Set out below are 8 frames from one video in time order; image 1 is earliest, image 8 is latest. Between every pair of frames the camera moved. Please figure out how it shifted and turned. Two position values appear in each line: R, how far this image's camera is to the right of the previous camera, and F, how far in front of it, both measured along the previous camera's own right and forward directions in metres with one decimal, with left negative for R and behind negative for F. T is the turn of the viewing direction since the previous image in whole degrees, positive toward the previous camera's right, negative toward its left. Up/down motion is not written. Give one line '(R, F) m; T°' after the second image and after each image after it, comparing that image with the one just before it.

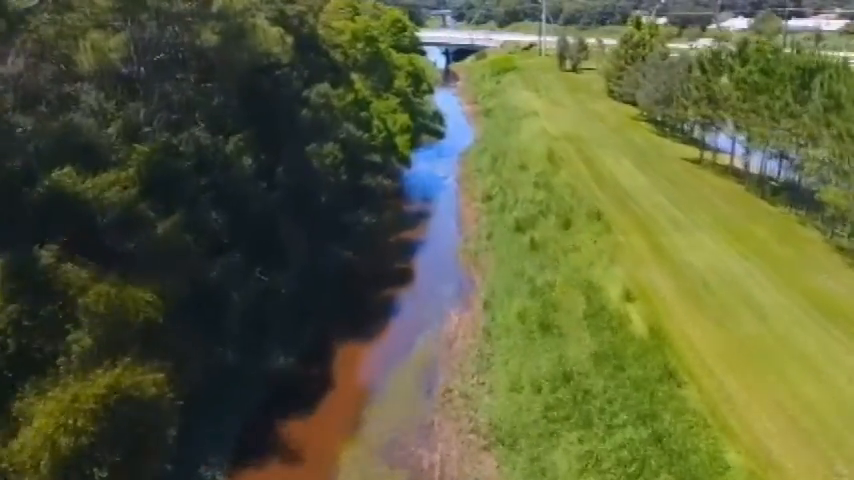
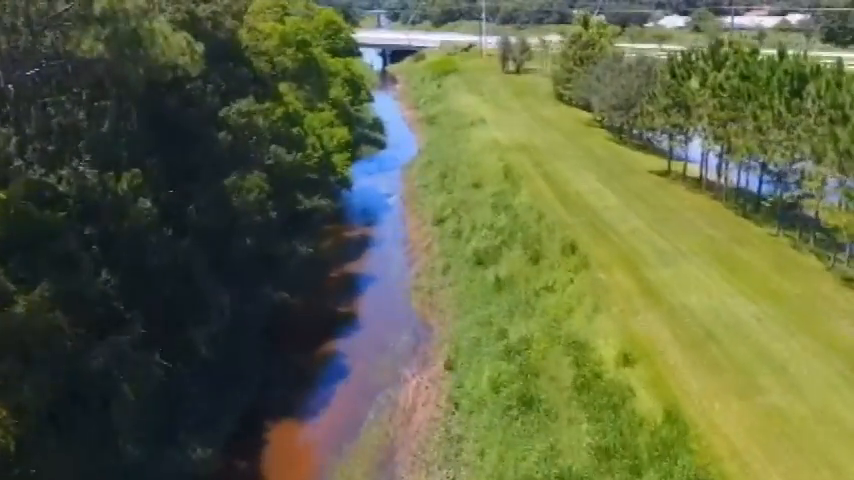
(-0.3, +6.0) m; +4°
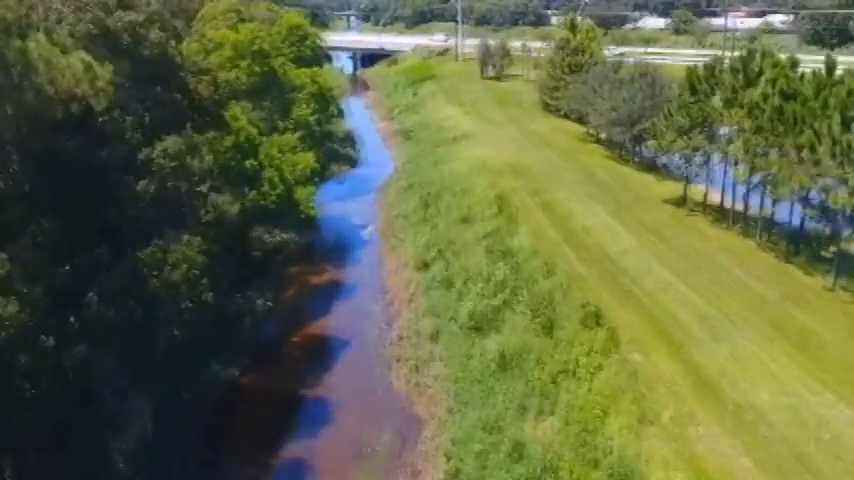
(-0.4, +7.3) m; +2°
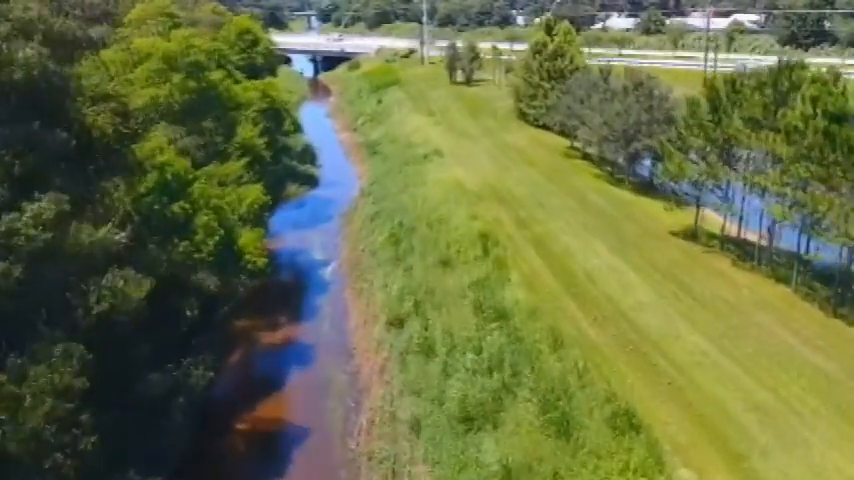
(-0.3, +6.6) m; +3°
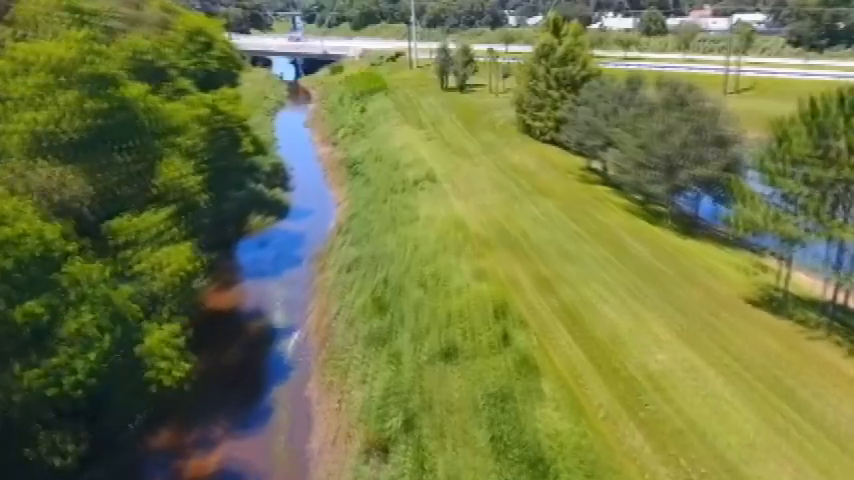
(-0.2, +10.1) m; +1°
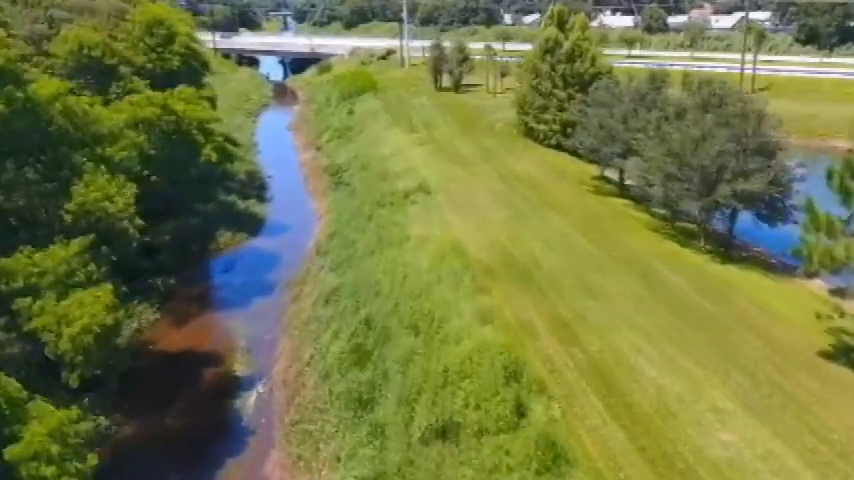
(+0.1, +6.0) m; 0°
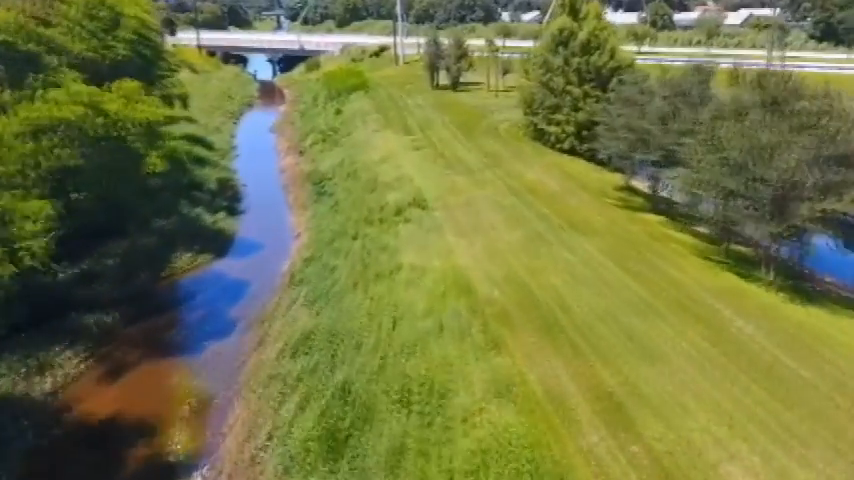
(0.0, +6.9) m; 0°
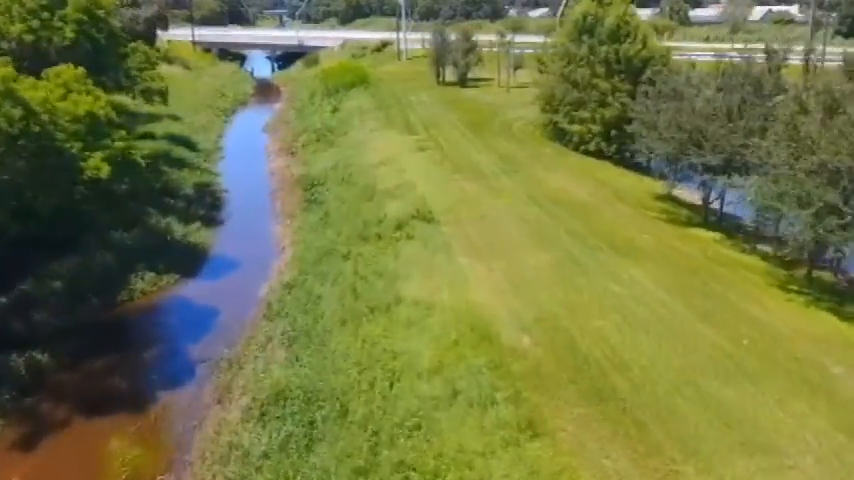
(-0.1, +6.0) m; 0°
